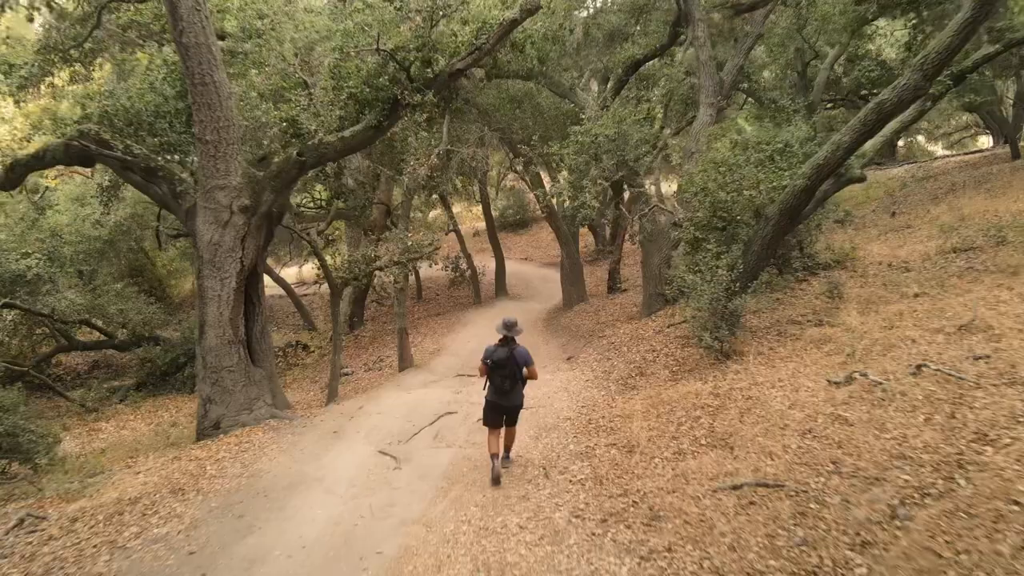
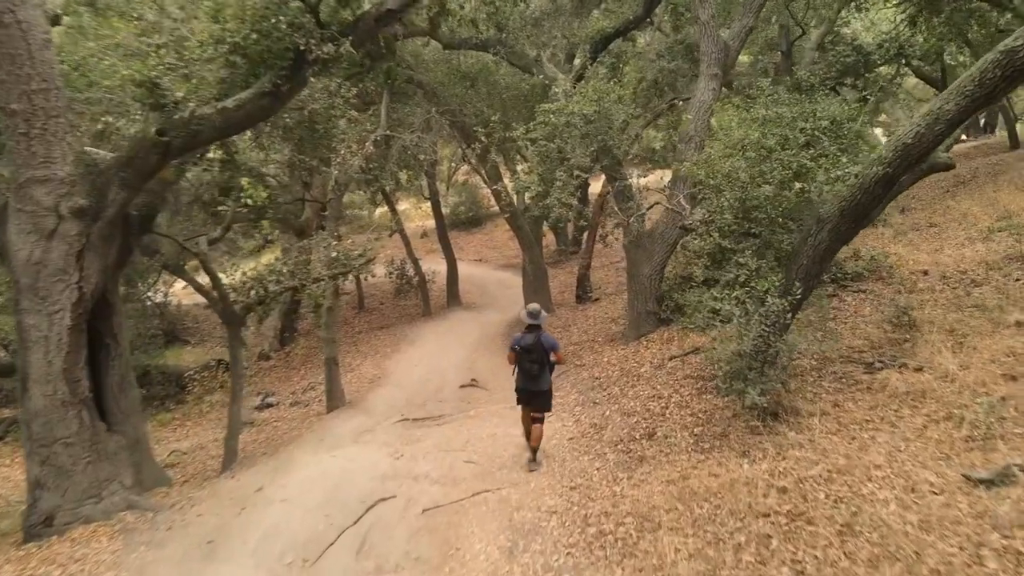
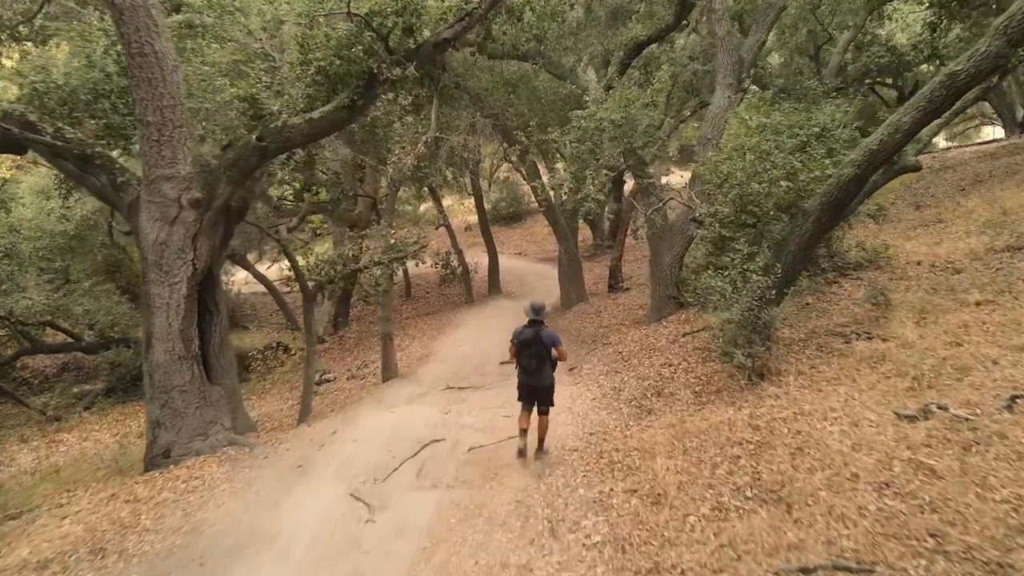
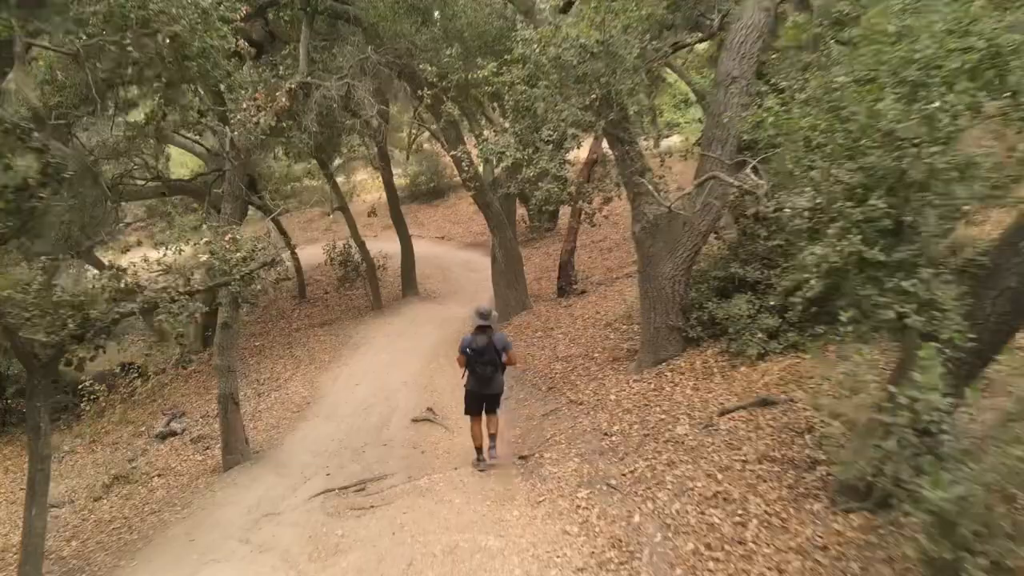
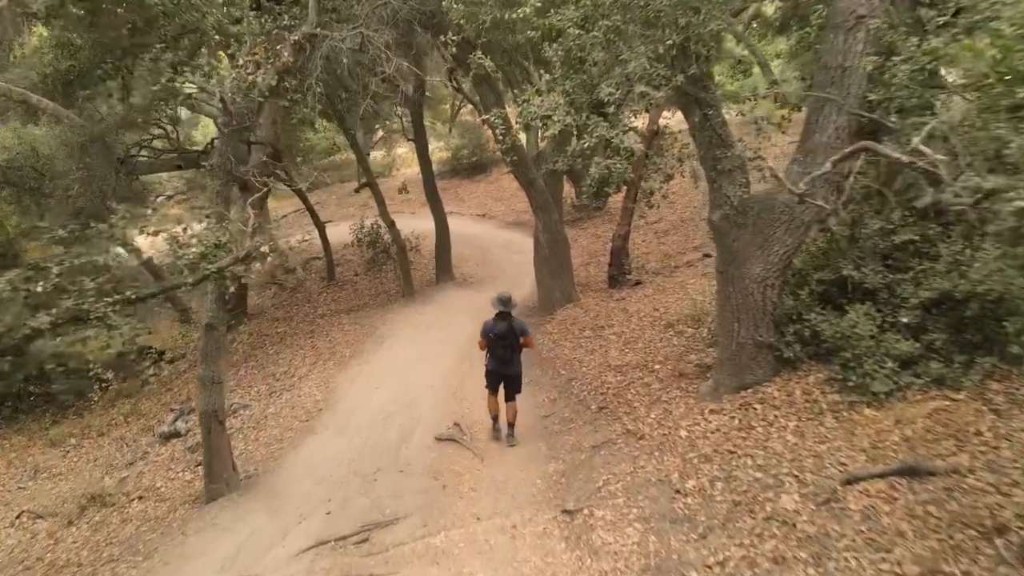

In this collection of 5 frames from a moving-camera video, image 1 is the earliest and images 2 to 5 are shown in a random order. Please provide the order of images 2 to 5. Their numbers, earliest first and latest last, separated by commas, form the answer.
3, 2, 4, 5
